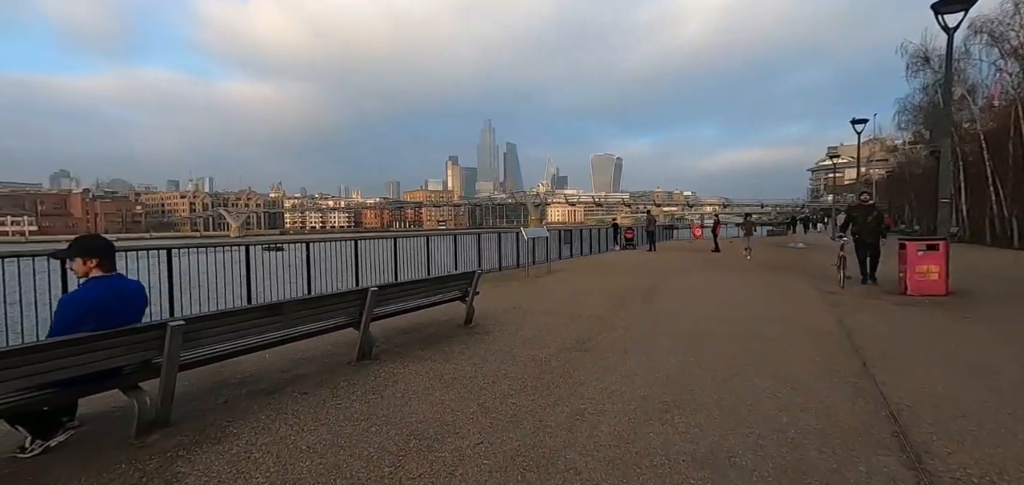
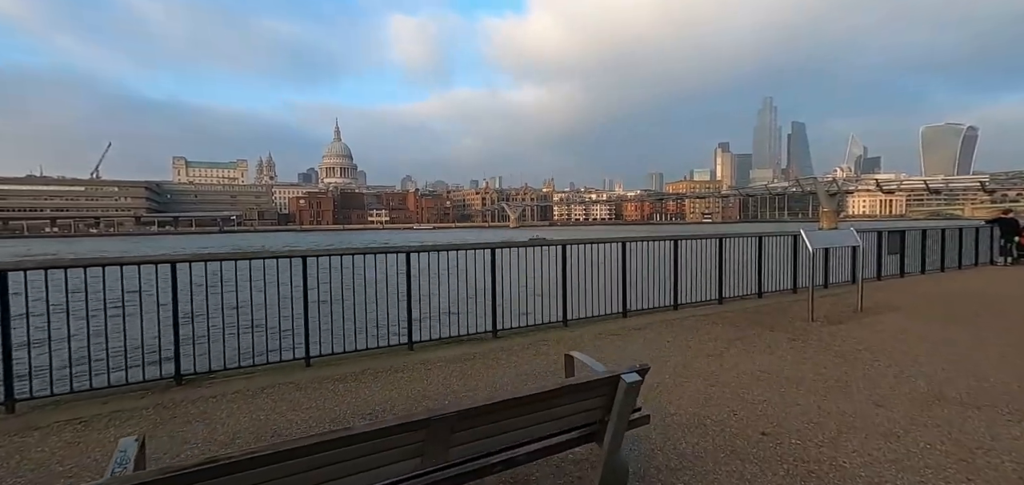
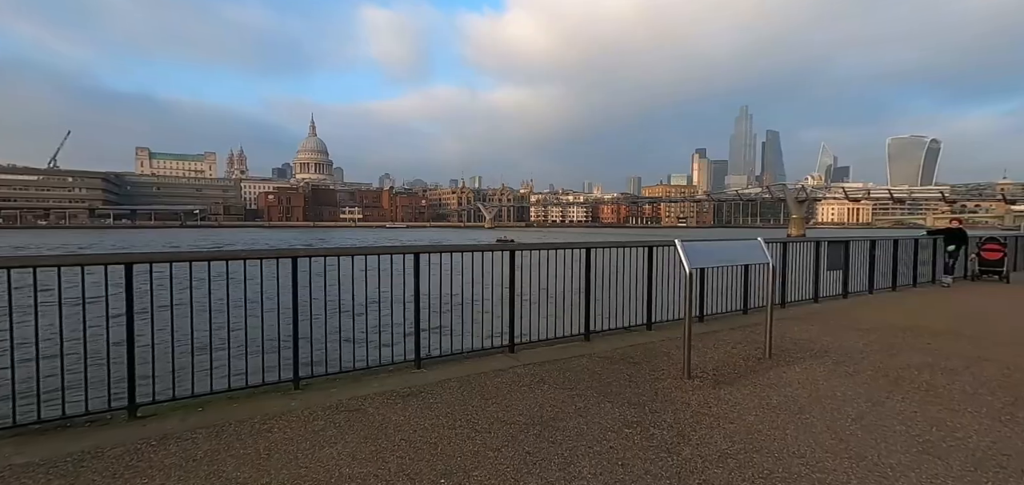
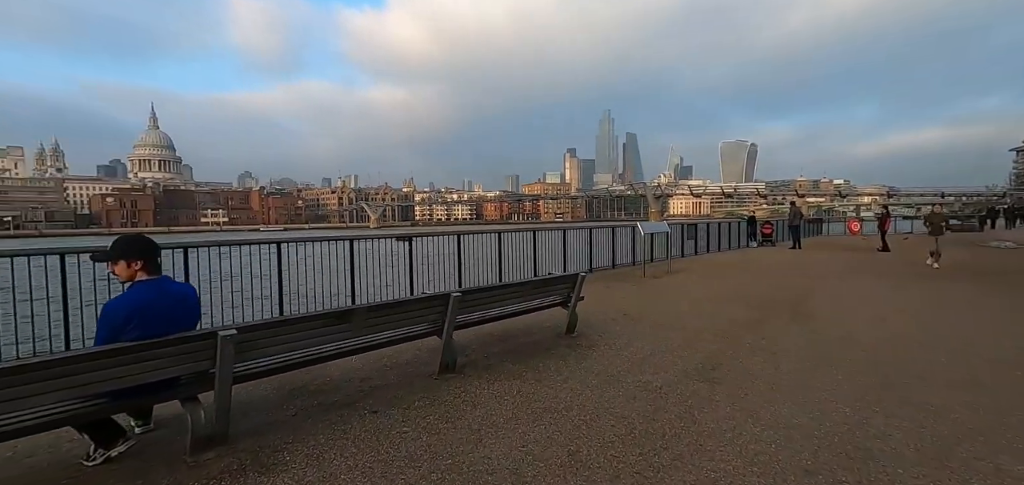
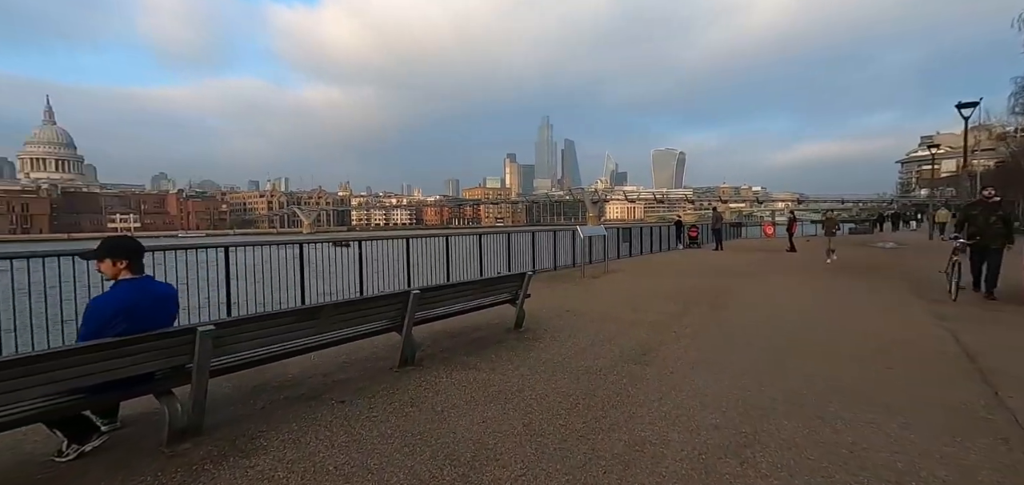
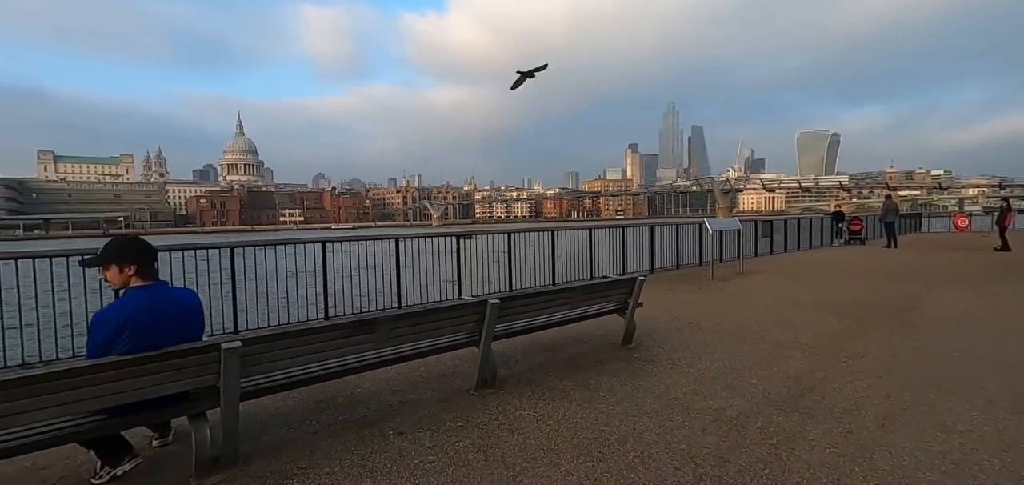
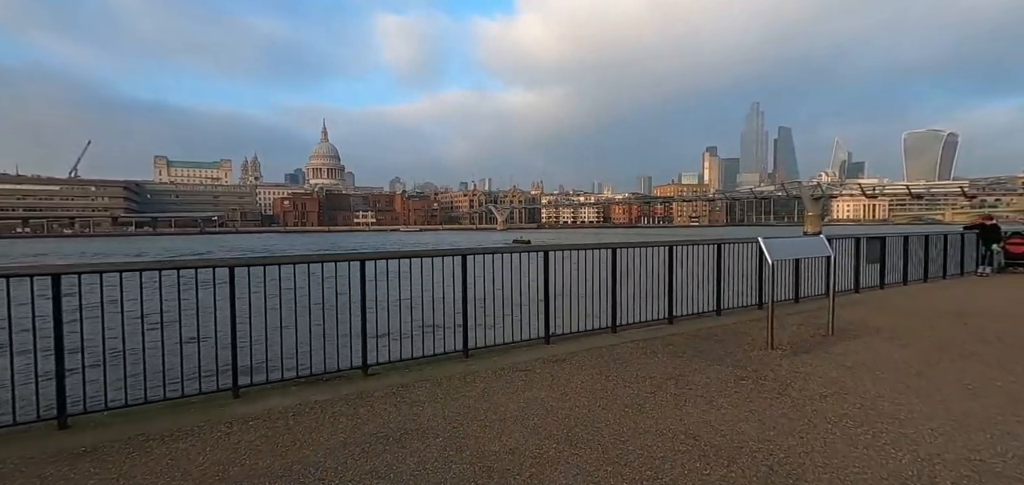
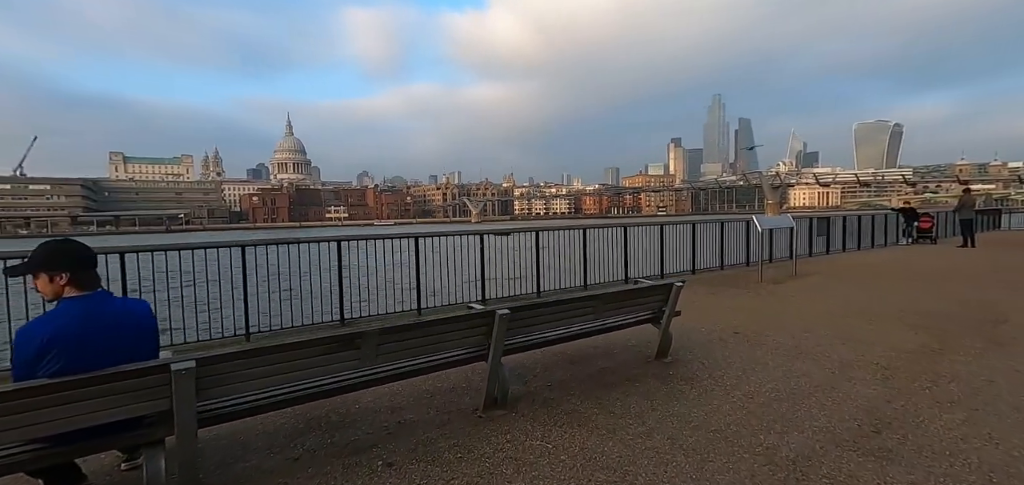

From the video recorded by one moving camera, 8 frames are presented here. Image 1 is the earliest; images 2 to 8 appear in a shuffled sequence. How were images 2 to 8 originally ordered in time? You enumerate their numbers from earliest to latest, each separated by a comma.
5, 4, 6, 8, 2, 7, 3
